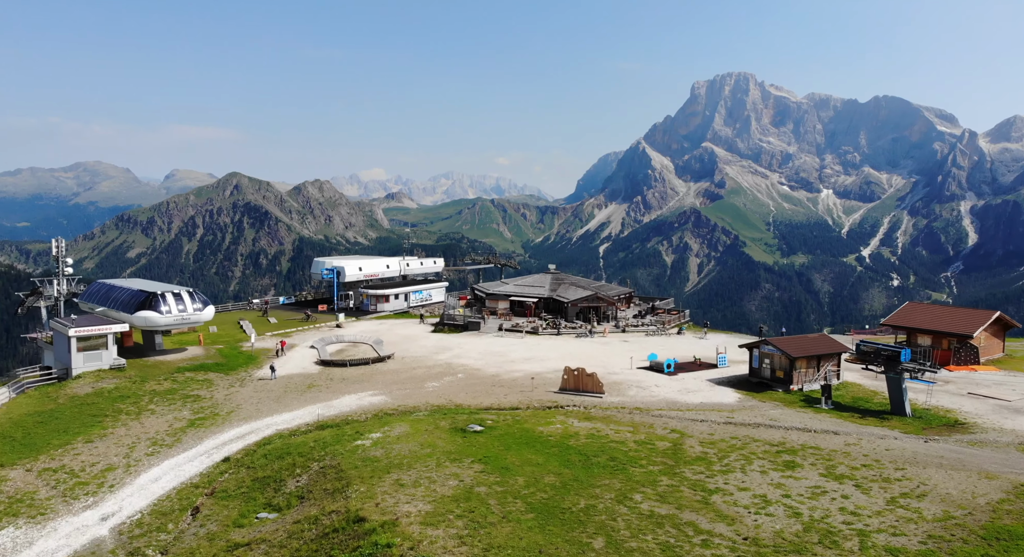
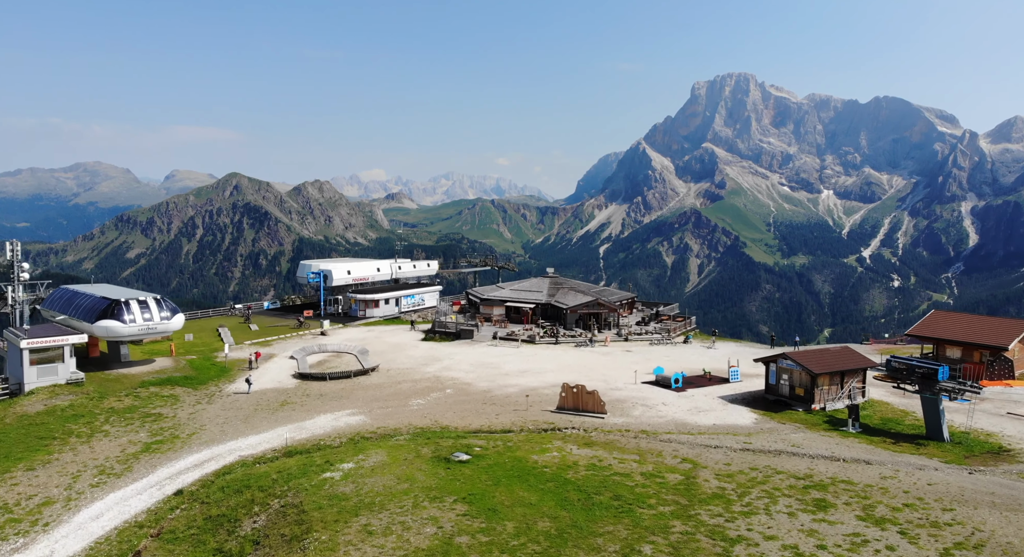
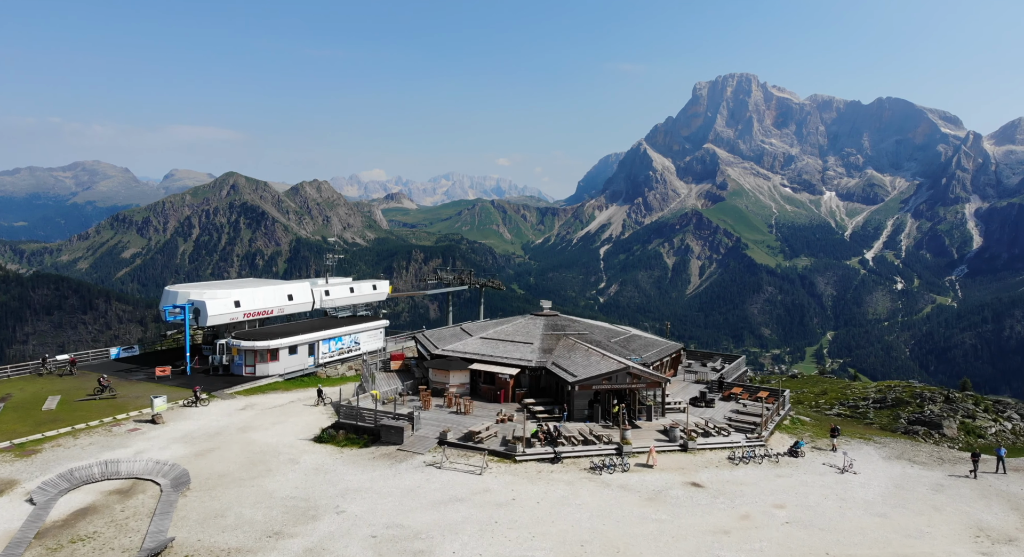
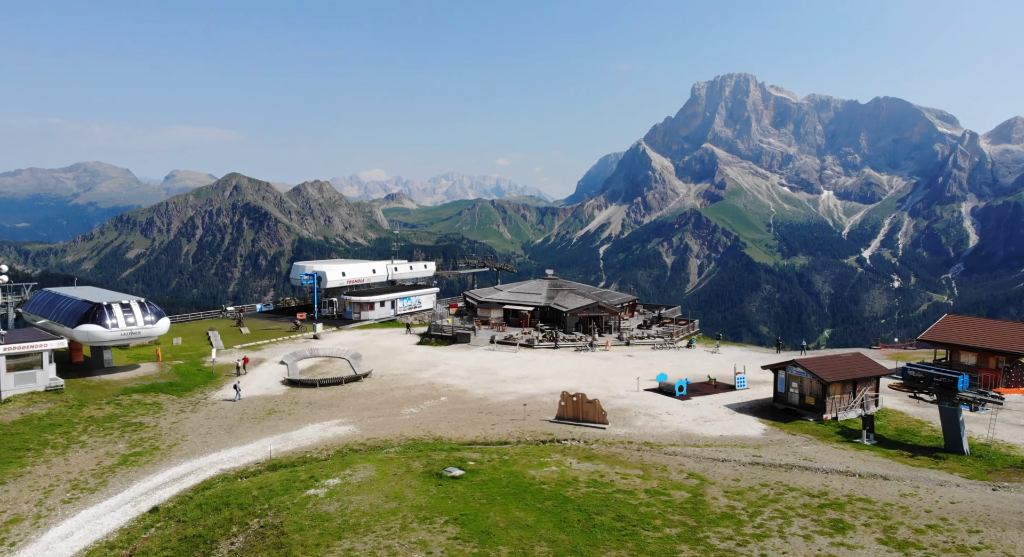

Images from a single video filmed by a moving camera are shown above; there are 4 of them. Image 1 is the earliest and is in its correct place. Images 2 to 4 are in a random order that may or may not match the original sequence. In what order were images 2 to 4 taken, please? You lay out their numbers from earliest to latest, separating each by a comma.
2, 4, 3
